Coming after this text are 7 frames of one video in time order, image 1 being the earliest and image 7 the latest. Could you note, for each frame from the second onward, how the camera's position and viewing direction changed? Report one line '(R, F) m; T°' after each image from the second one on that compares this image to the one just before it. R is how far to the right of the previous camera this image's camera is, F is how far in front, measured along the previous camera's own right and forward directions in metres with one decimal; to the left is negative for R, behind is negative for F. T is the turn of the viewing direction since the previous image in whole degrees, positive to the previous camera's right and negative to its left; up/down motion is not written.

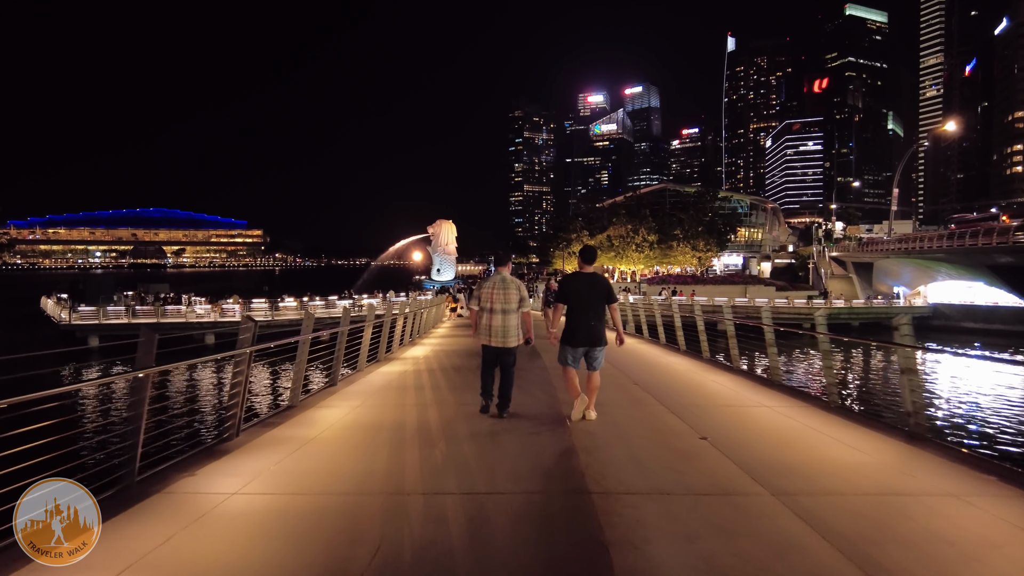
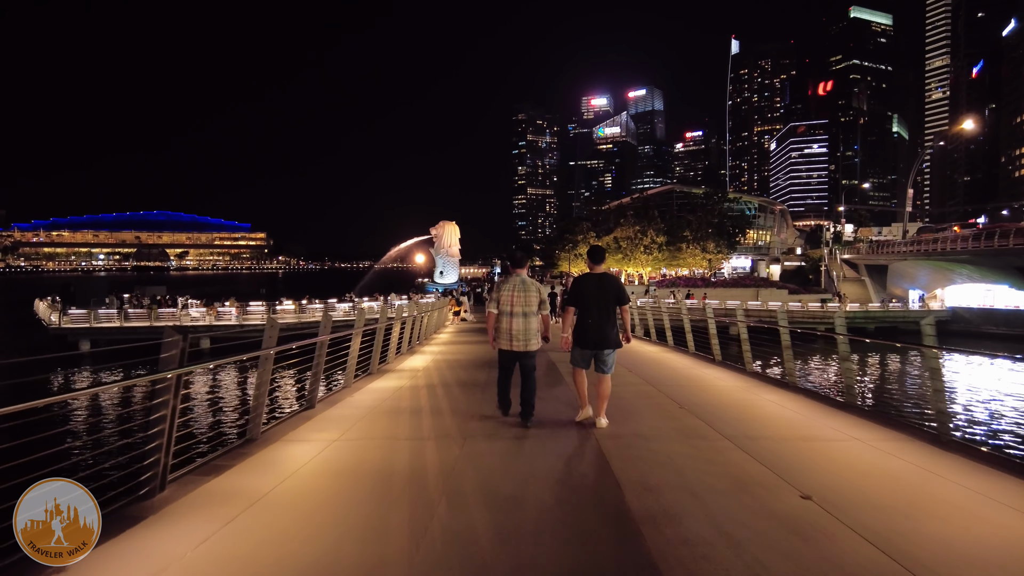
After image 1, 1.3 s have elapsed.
(-0.1, +1.2) m; 0°
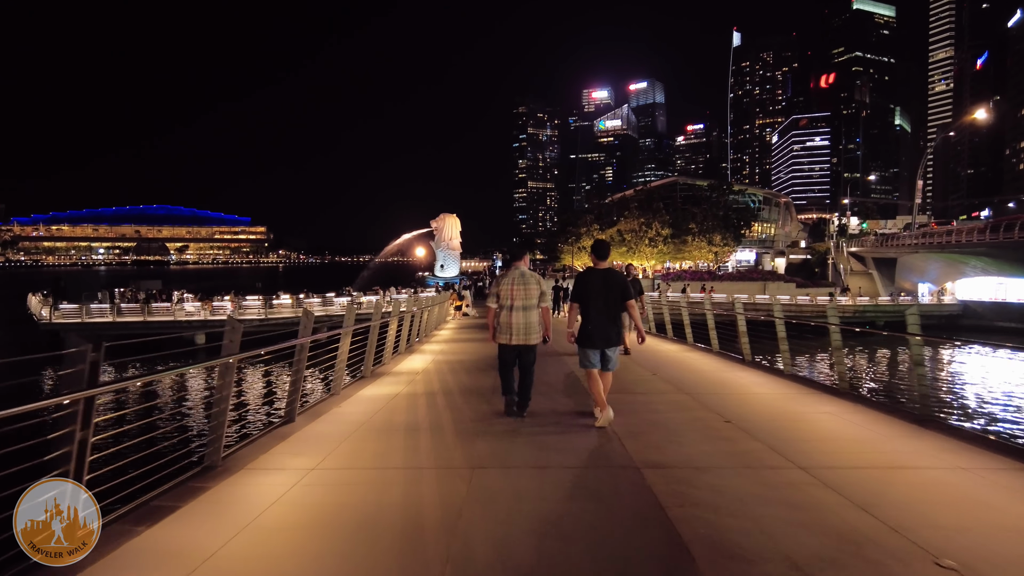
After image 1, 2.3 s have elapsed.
(-0.1, +0.9) m; 0°
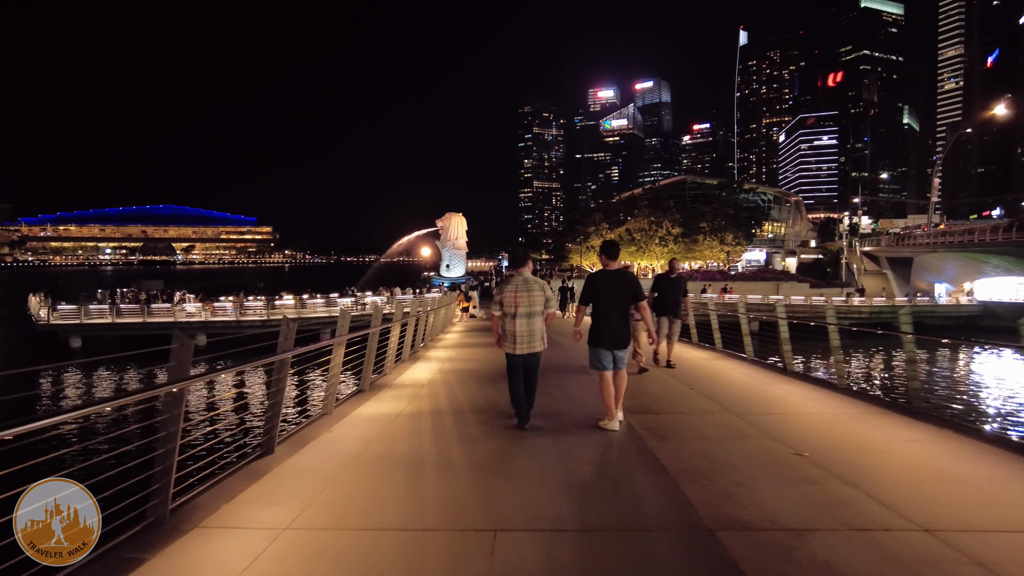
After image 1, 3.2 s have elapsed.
(-0.1, +0.8) m; 0°
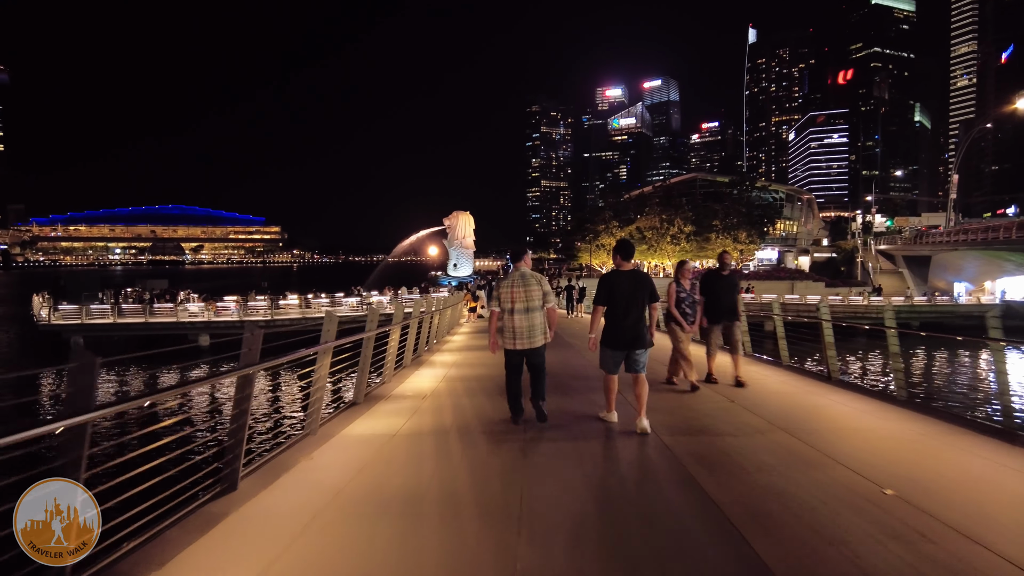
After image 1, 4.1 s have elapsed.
(-0.1, +0.8) m; -1°
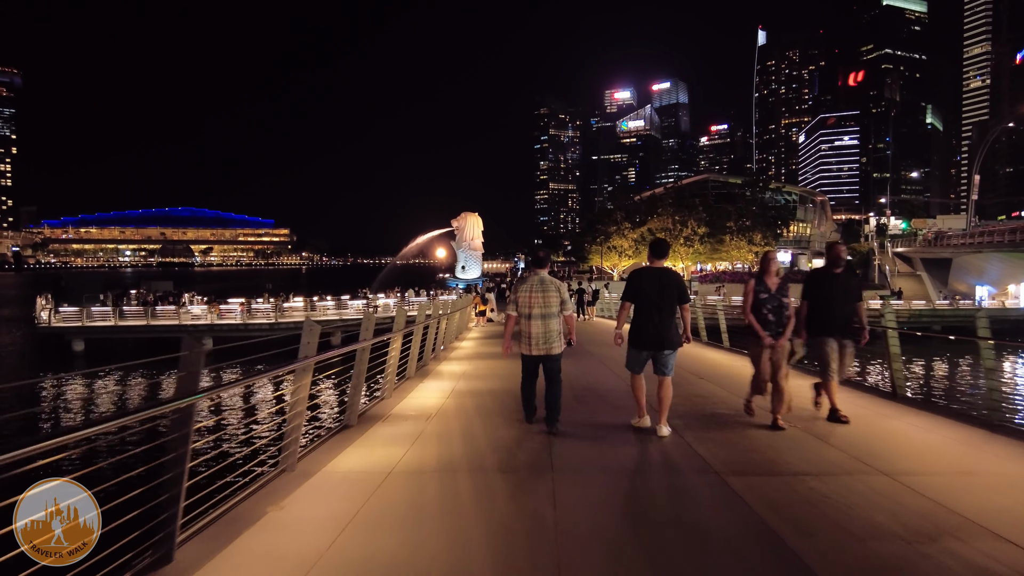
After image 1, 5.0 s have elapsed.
(-0.1, +0.8) m; -1°
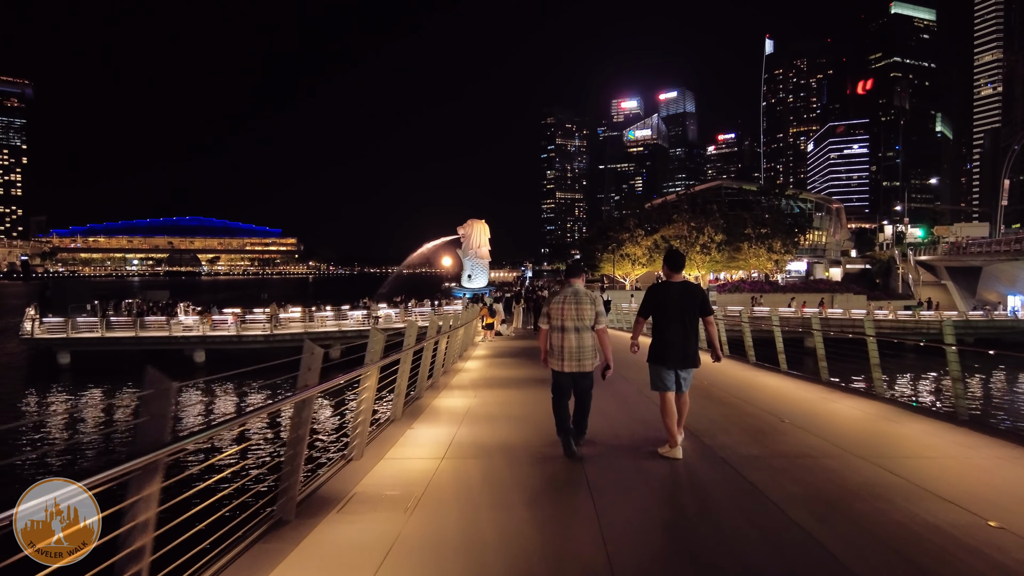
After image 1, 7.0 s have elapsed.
(-0.1, +1.7) m; -1°
